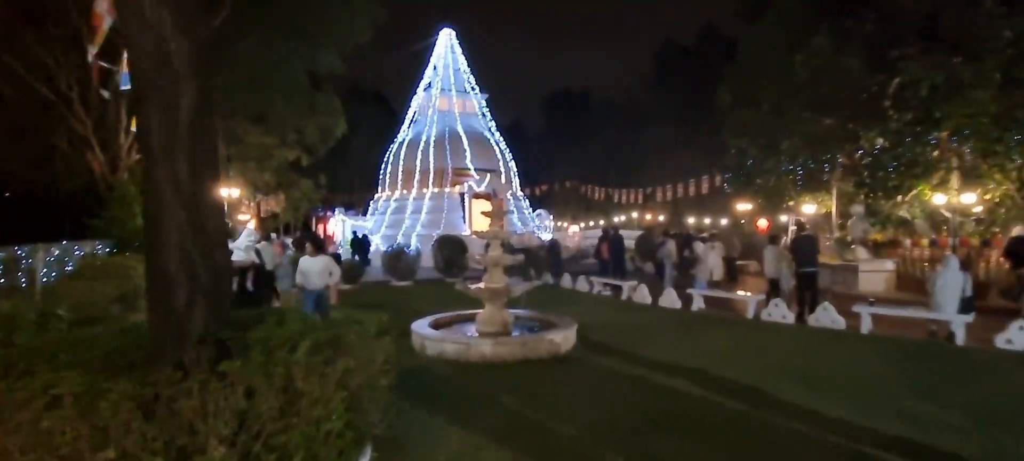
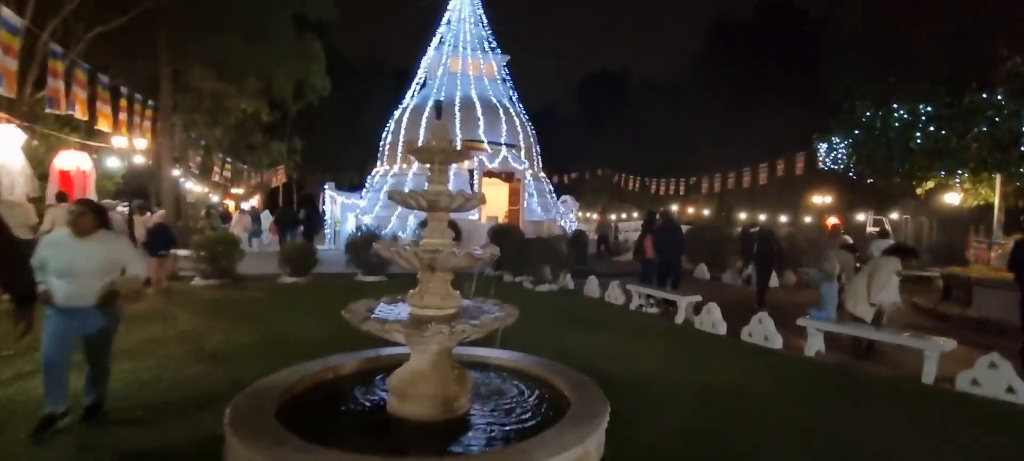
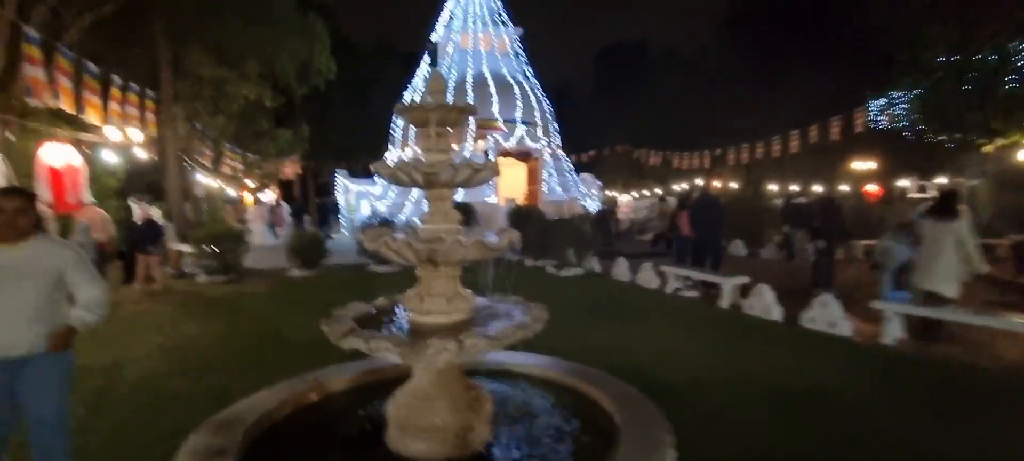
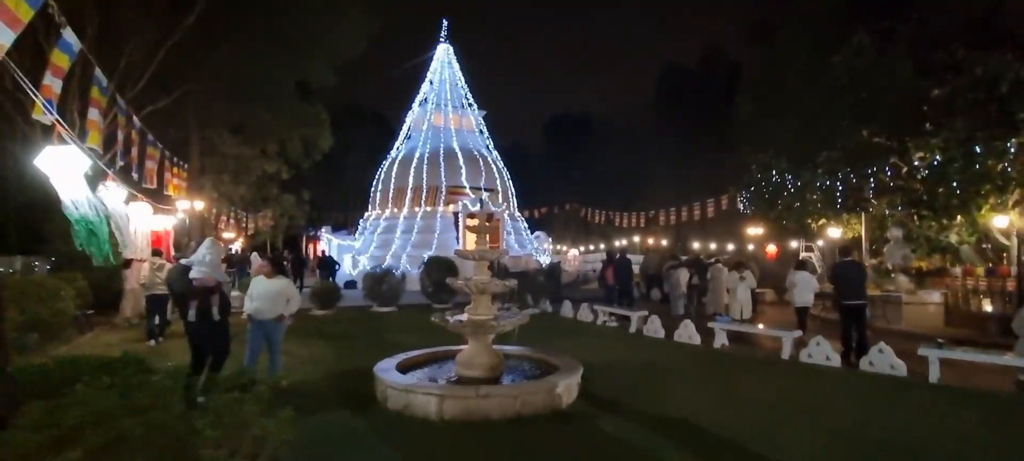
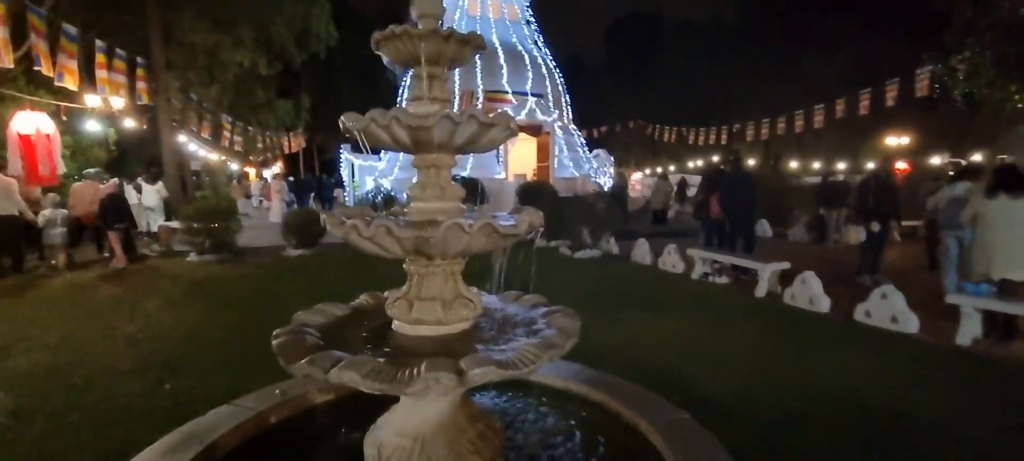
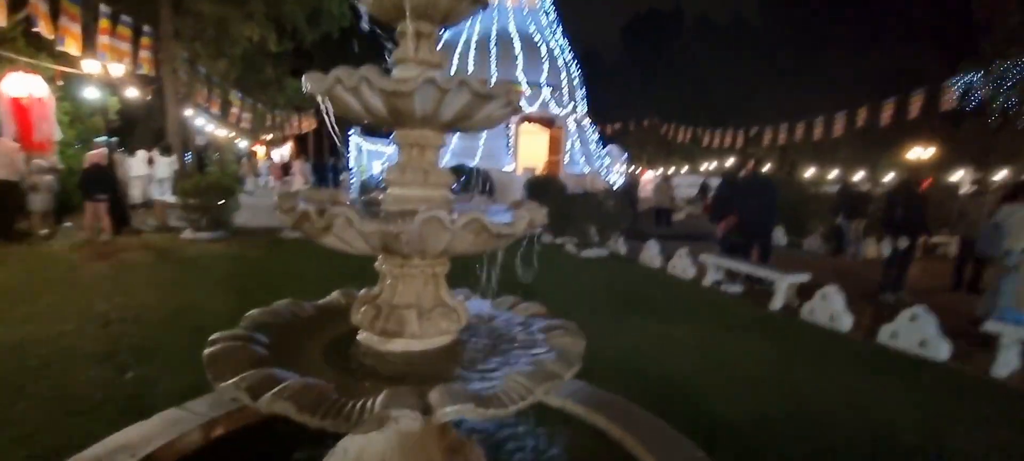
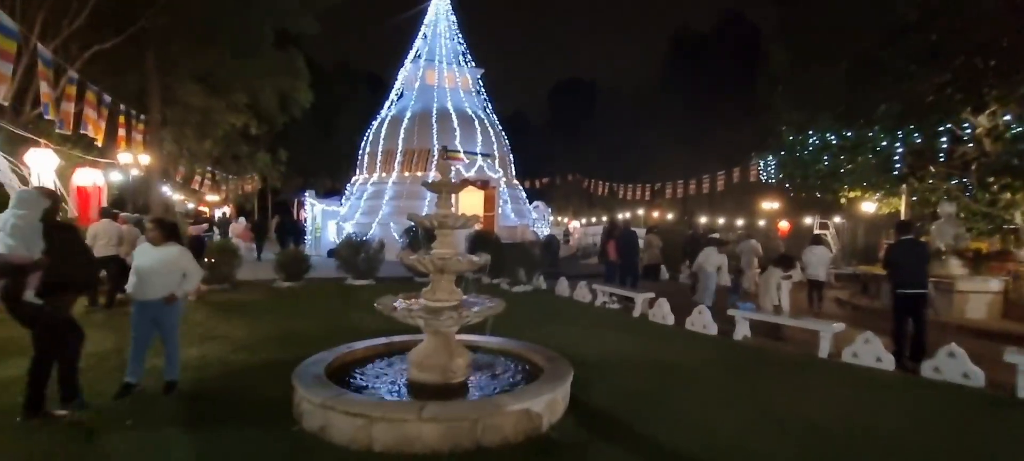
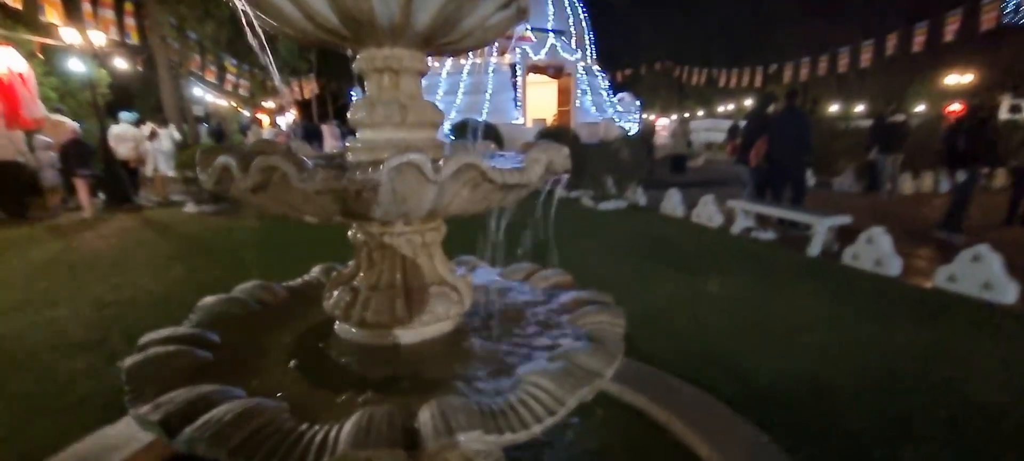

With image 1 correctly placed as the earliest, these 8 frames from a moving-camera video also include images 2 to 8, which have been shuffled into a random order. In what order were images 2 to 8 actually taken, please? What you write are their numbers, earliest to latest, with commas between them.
4, 7, 2, 3, 5, 6, 8
